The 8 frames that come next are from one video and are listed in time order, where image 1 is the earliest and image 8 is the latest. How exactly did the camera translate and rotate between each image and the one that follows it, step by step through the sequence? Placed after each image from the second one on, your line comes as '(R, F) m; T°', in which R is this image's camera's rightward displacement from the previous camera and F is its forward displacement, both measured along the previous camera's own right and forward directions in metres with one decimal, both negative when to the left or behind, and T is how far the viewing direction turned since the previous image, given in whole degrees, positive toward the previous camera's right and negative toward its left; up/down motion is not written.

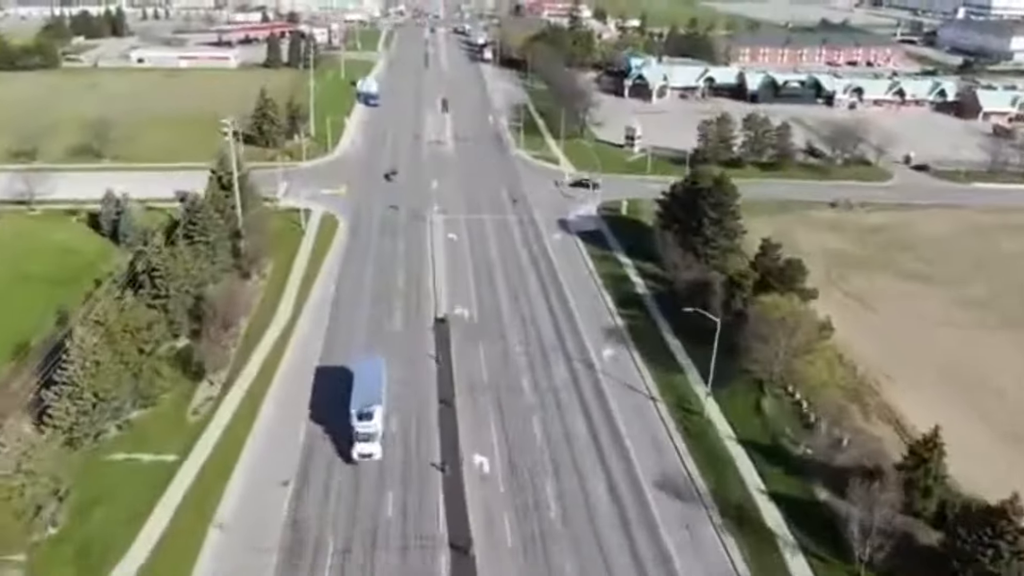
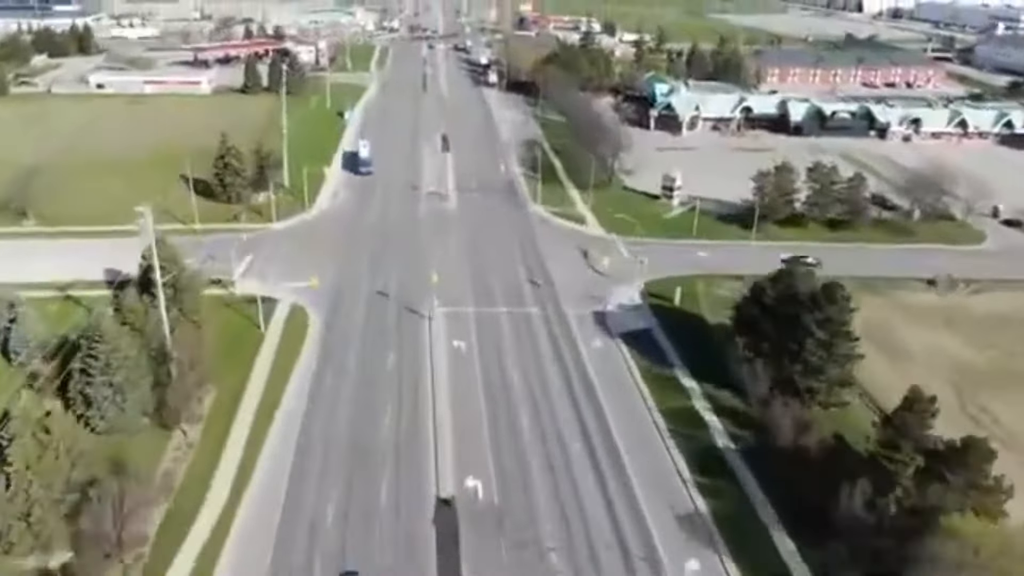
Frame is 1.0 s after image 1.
(-1.2, +11.7) m; 0°
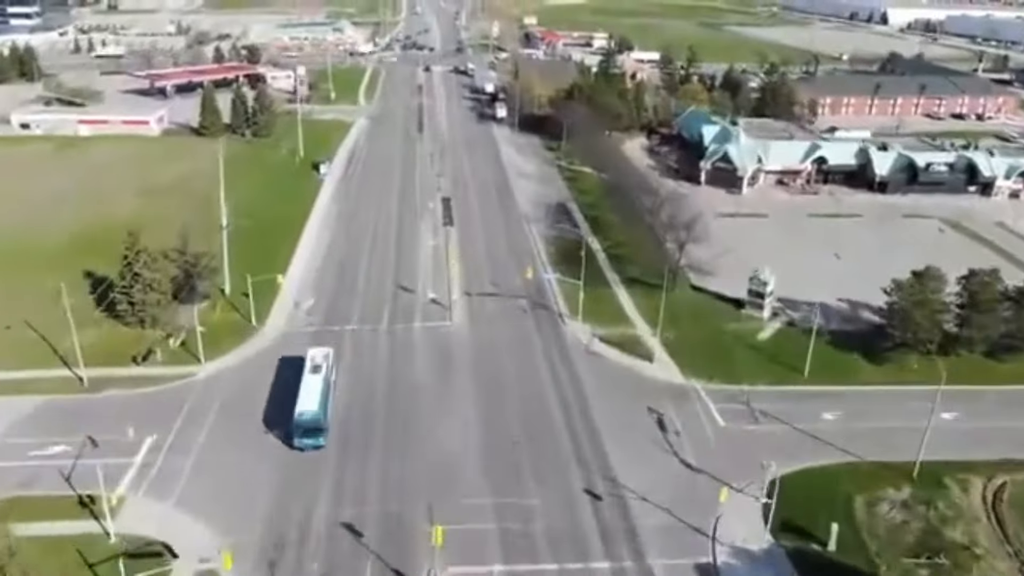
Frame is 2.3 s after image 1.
(-1.6, +16.1) m; 0°
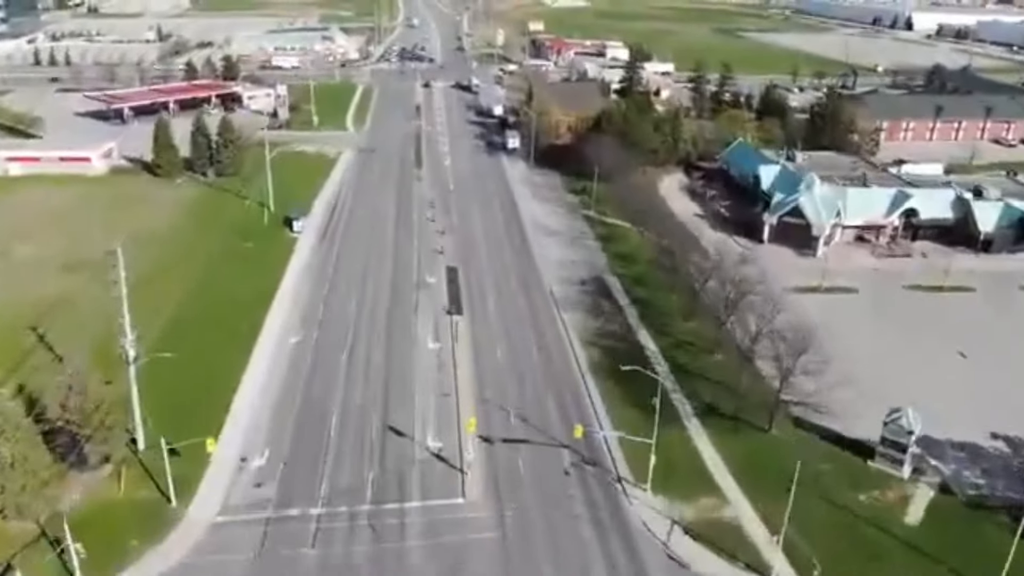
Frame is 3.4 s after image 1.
(-1.3, +12.4) m; 0°
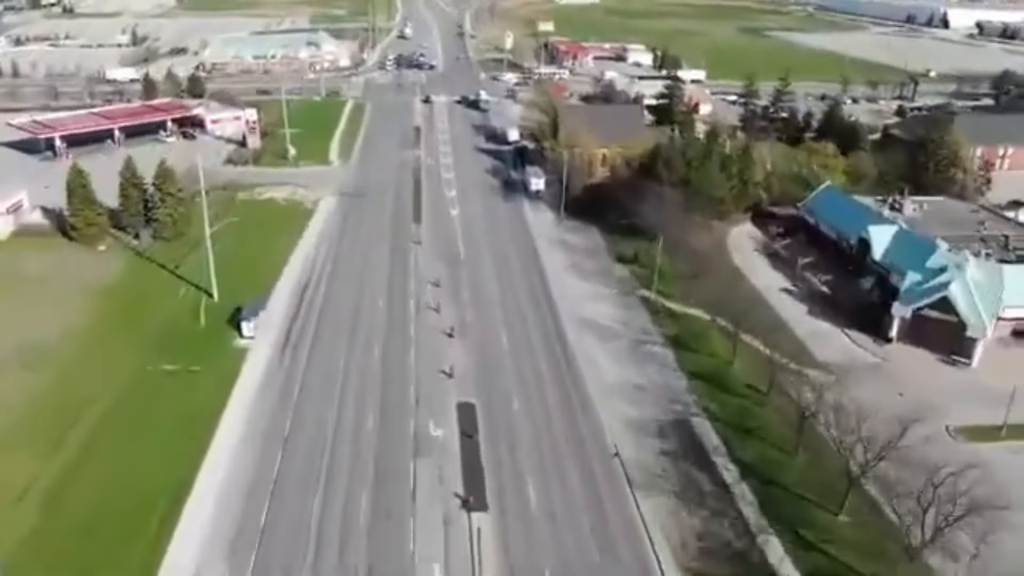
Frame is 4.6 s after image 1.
(-1.5, +14.7) m; 0°
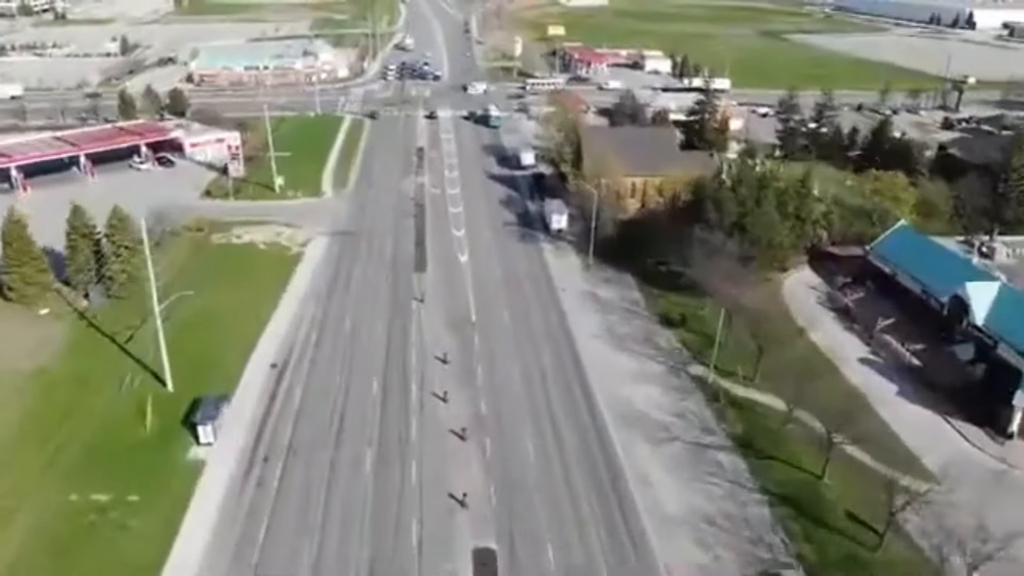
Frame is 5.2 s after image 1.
(-0.7, +7.7) m; 0°
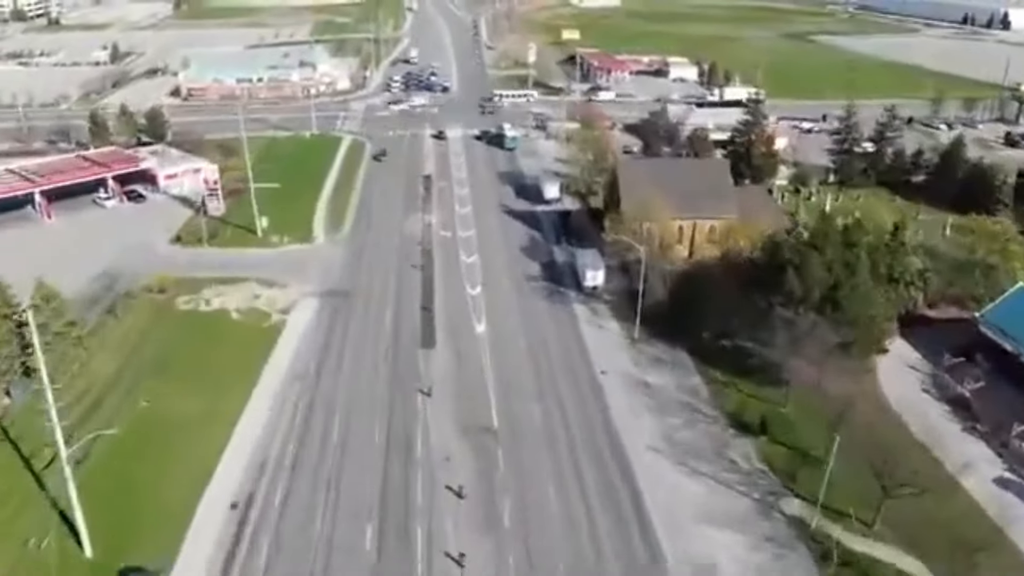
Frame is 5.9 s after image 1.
(-0.8, +8.4) m; -1°
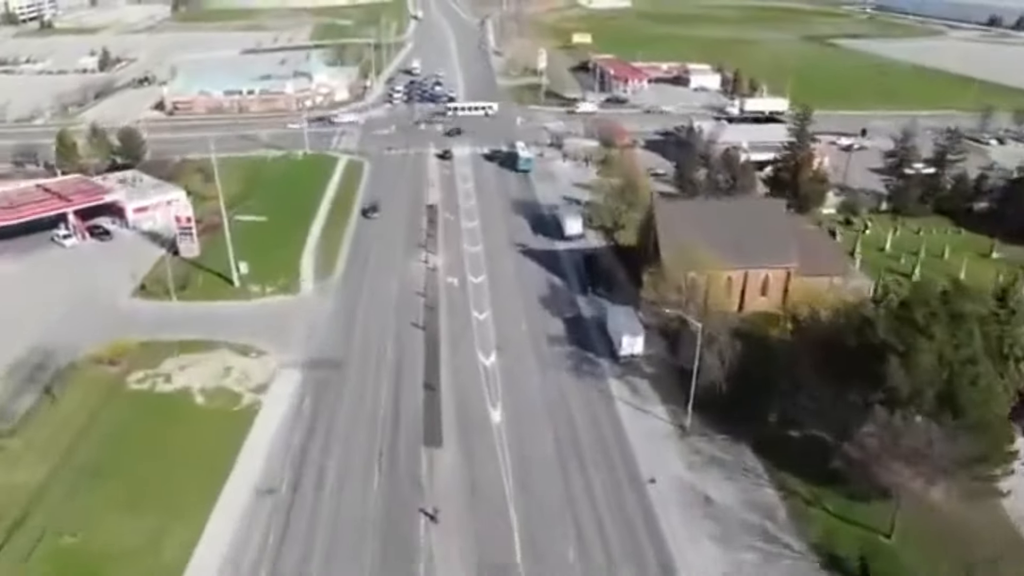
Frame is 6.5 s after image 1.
(-0.6, +6.9) m; 0°
